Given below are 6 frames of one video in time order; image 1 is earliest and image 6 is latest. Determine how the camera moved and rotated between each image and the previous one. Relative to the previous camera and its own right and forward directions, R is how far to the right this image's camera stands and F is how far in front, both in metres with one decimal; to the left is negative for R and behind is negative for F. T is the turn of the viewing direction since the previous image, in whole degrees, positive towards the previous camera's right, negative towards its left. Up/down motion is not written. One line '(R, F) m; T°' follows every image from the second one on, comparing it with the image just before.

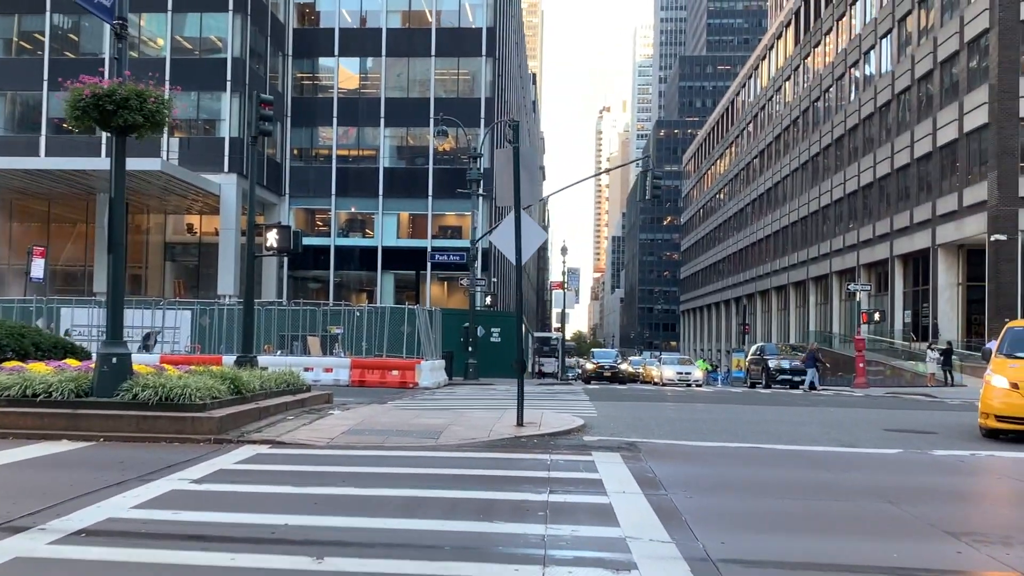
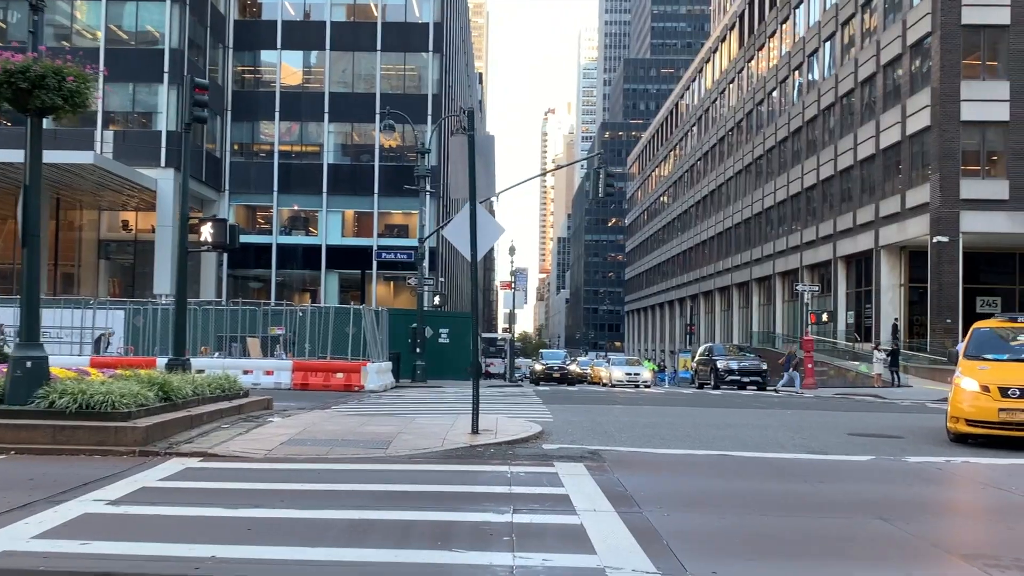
(-0.1, +0.7) m; +4°
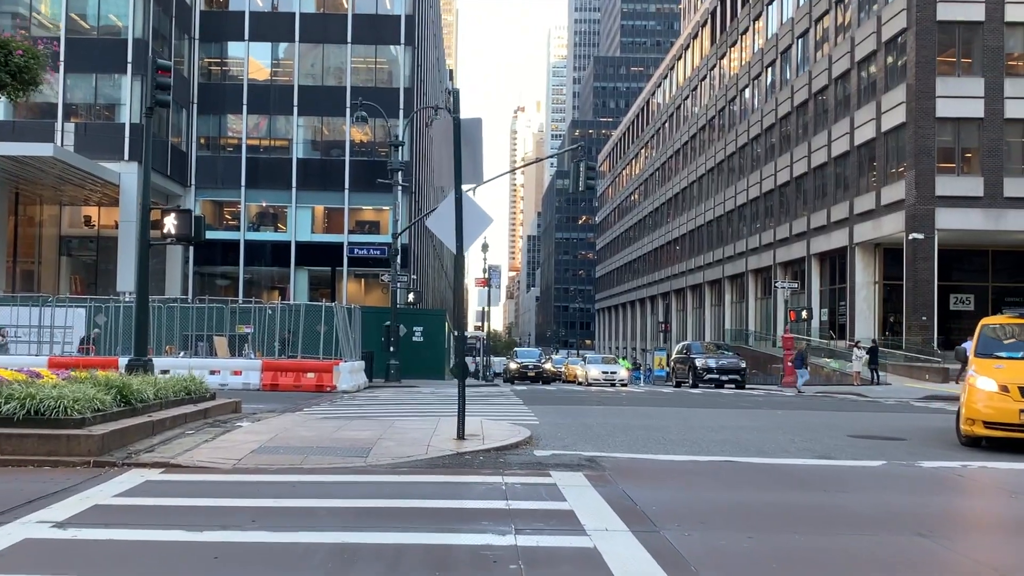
(-0.2, +0.7) m; +2°
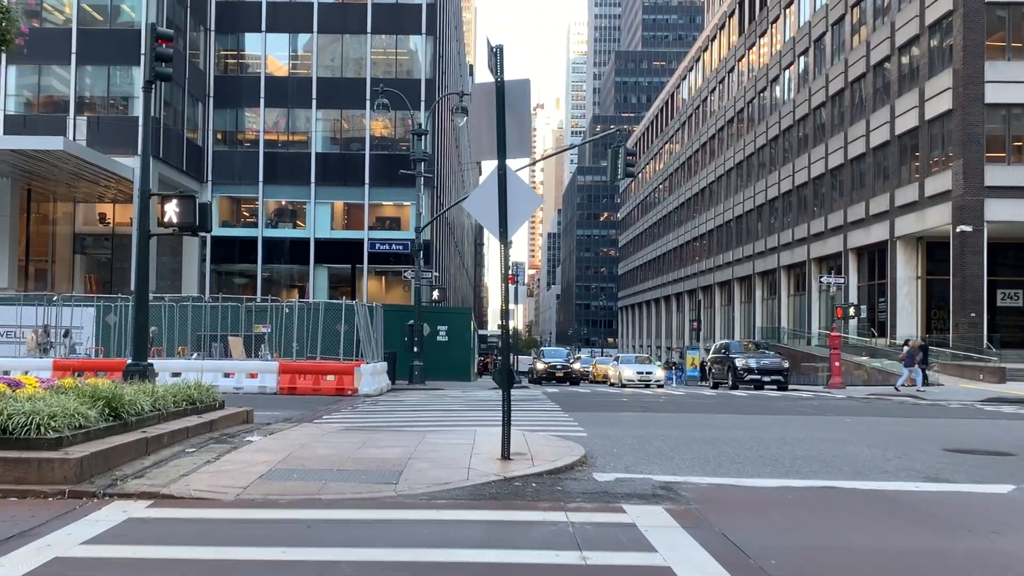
(-0.4, +1.6) m; -1°
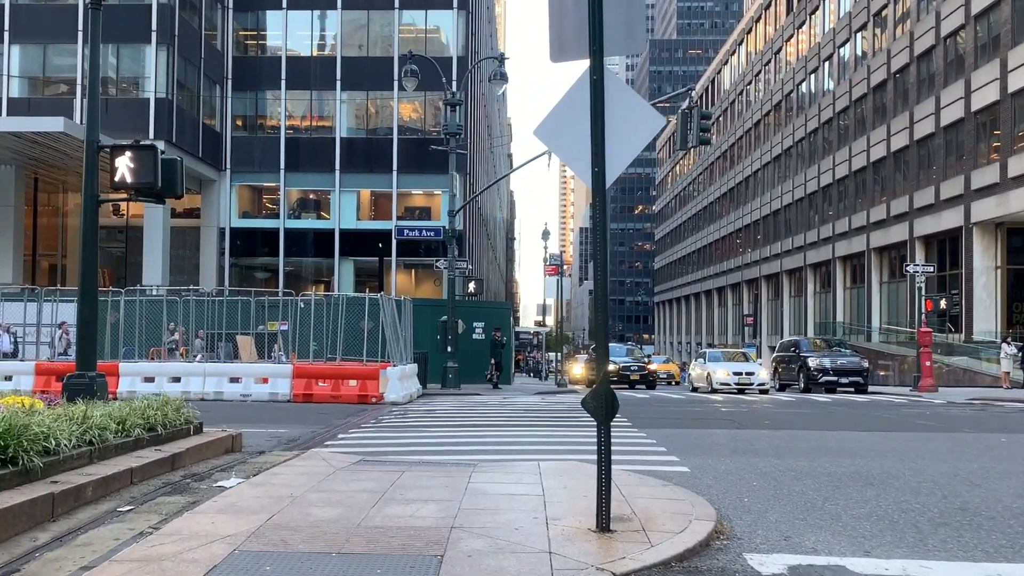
(-0.5, +3.2) m; -2°
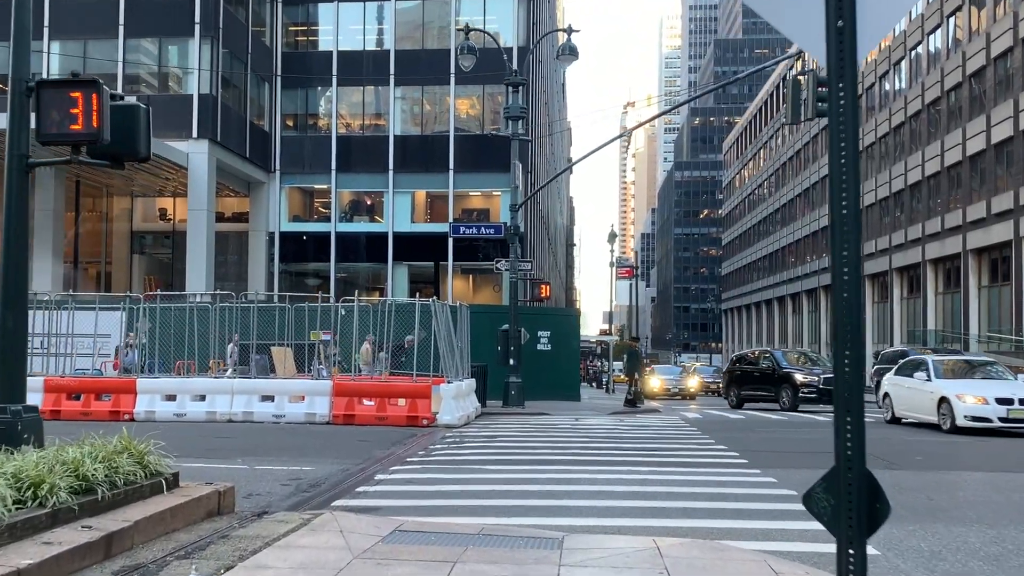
(-0.3, +2.8) m; -4°
